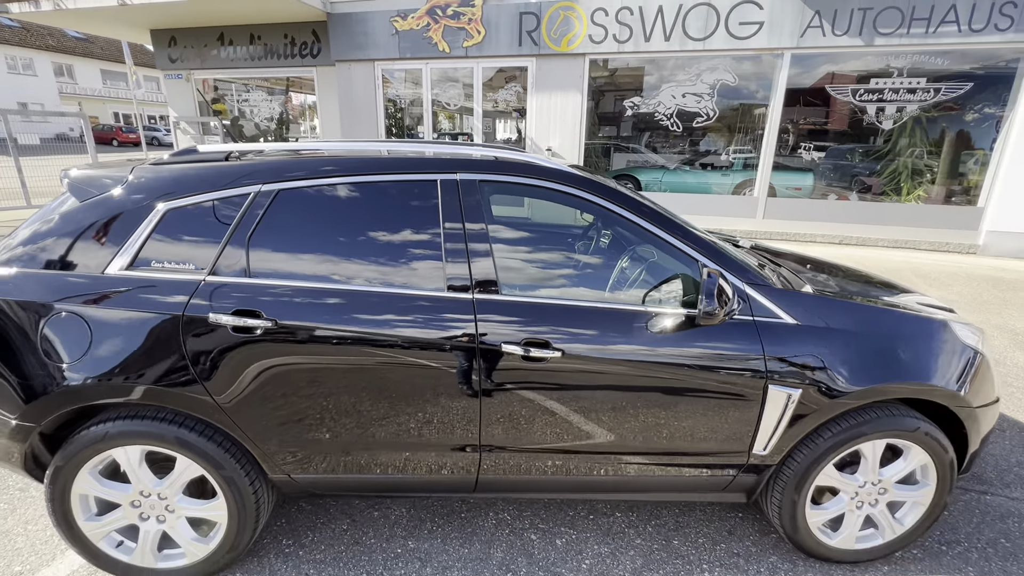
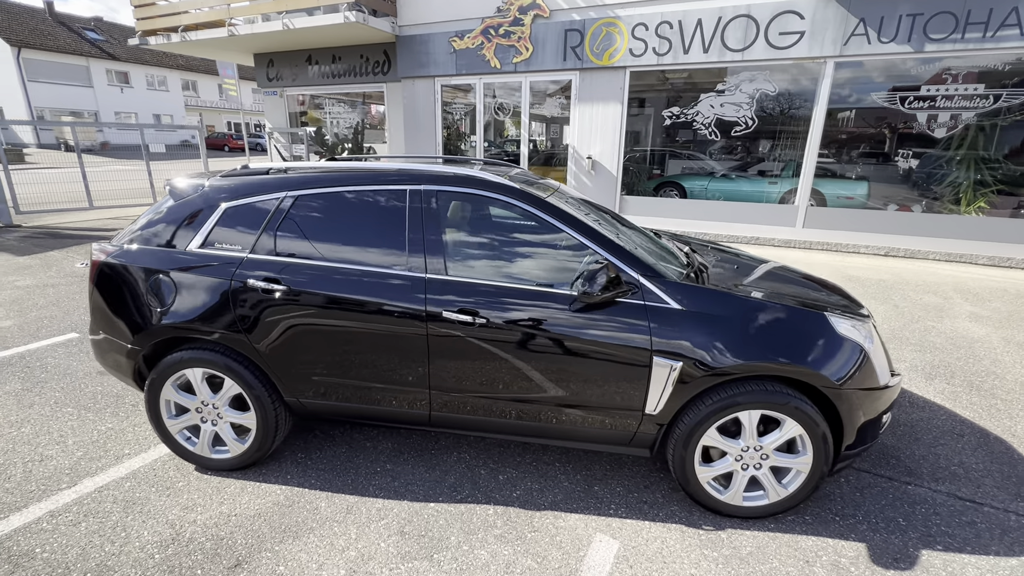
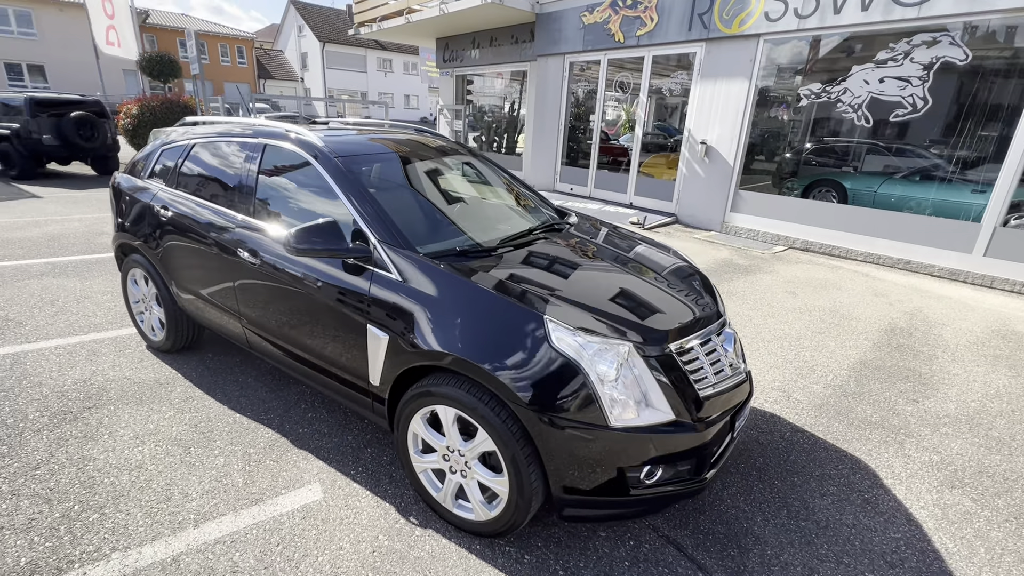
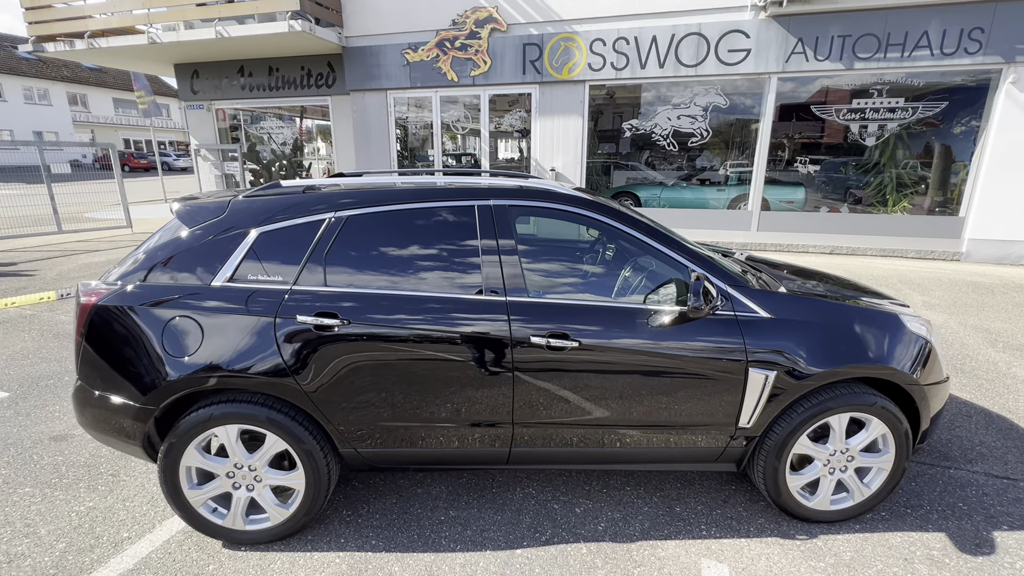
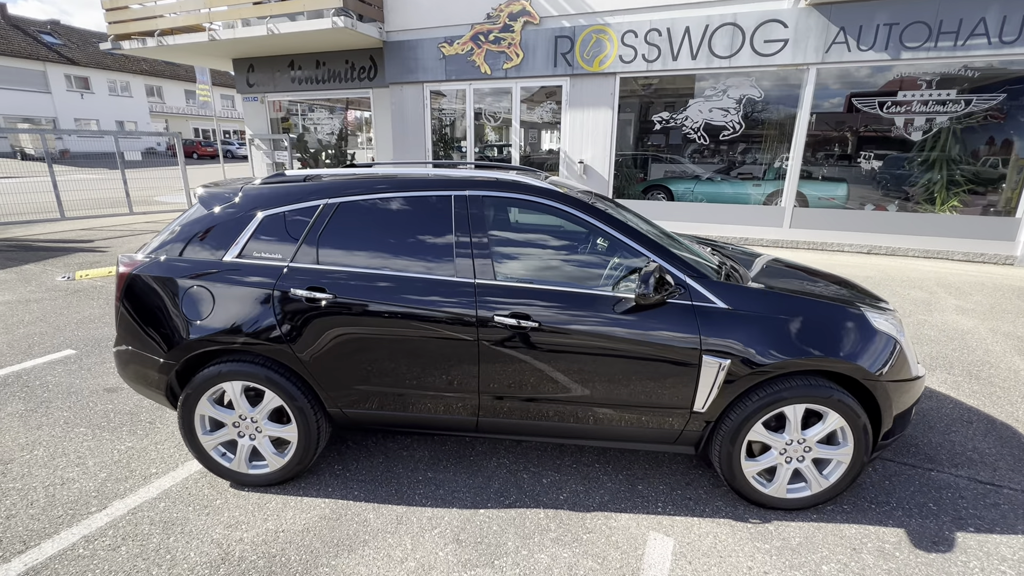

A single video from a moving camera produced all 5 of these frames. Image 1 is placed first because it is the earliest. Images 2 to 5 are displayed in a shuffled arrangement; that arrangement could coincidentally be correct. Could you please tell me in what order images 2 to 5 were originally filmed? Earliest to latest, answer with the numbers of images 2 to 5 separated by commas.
4, 5, 2, 3
